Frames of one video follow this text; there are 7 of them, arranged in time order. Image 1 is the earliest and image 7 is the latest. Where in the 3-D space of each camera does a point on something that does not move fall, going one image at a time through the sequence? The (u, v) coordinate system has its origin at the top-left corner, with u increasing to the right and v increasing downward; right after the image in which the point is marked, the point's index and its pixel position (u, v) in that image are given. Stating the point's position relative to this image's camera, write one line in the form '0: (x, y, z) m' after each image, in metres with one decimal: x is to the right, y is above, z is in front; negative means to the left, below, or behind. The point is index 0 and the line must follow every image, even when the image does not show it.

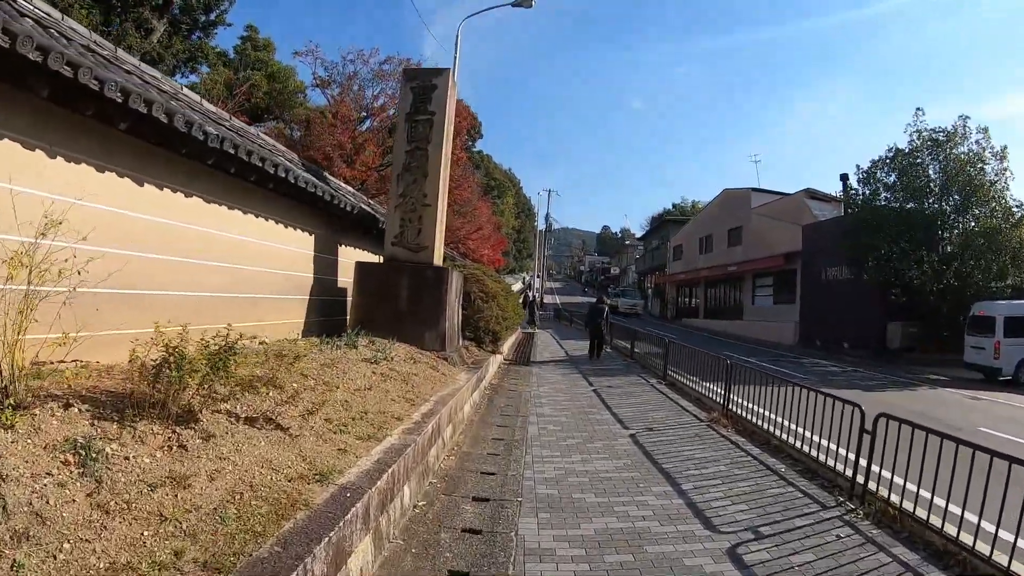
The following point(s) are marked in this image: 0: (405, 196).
0: (-1.7, +1.4, +9.6) m
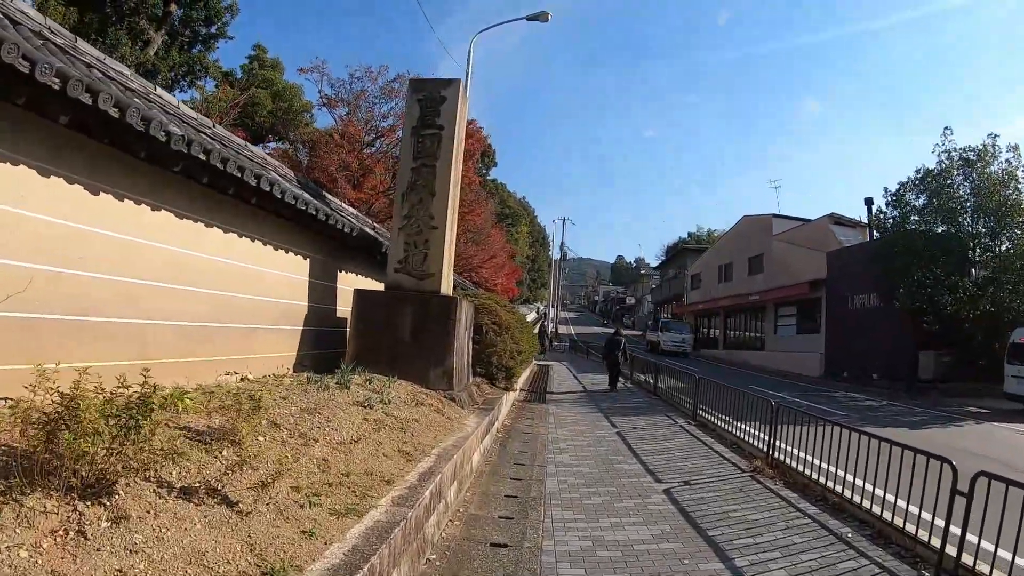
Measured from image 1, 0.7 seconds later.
0: (-1.5, +1.0, +8.7) m
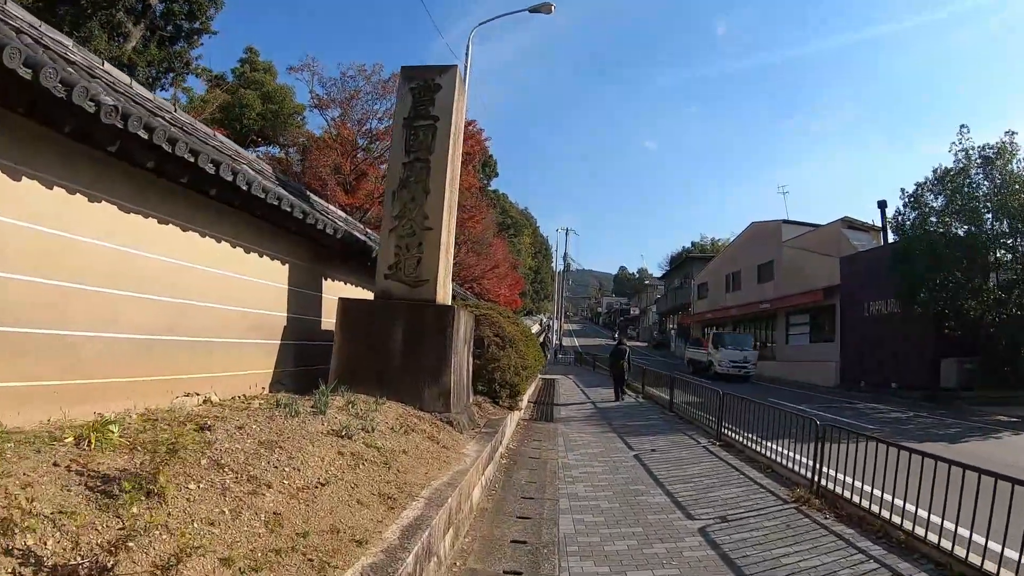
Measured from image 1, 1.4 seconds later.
0: (-1.4, +0.9, +7.8) m
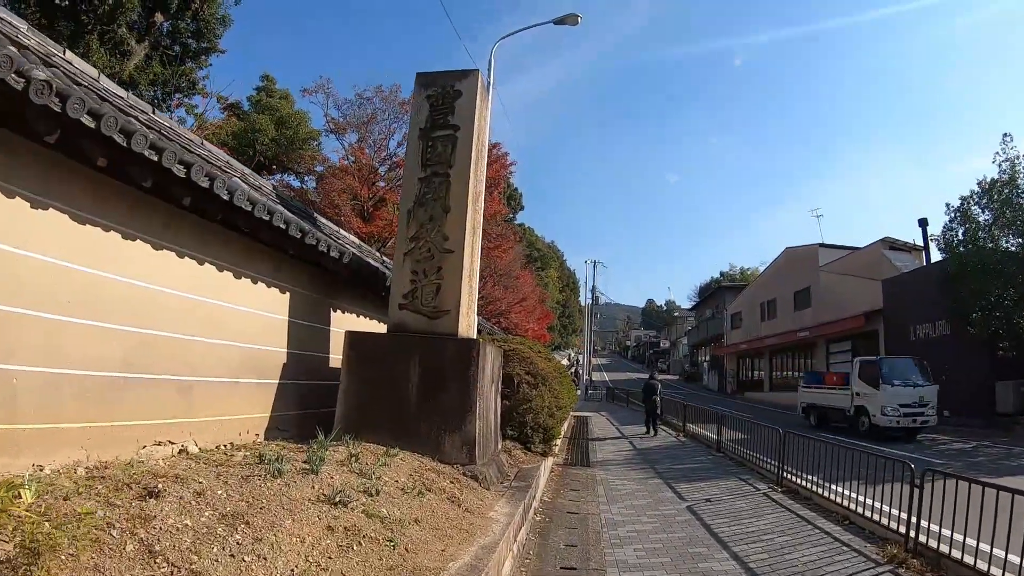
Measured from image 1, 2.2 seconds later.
0: (-1.1, +0.6, +6.9) m
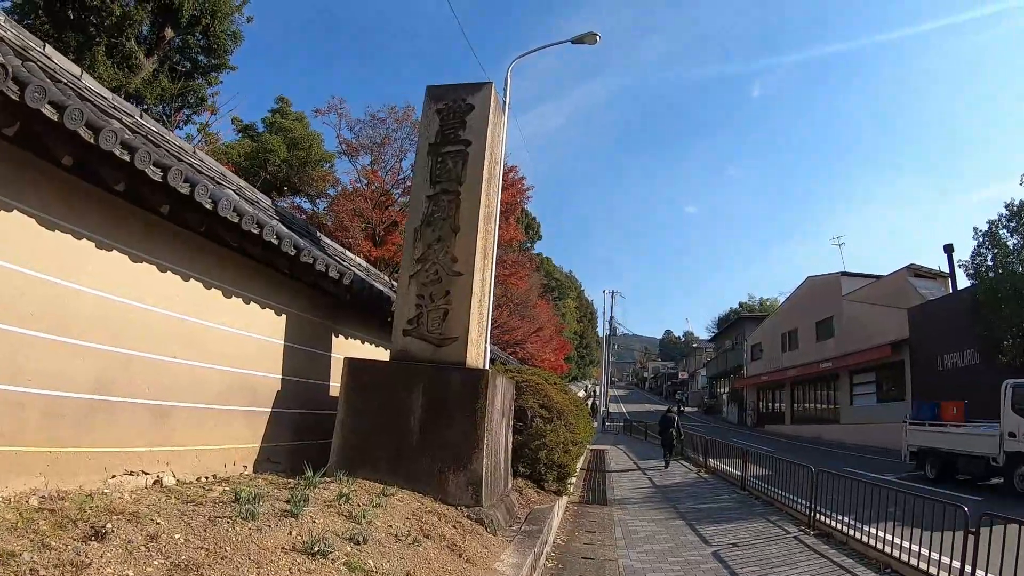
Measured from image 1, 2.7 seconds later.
0: (-0.9, +0.3, +6.5) m
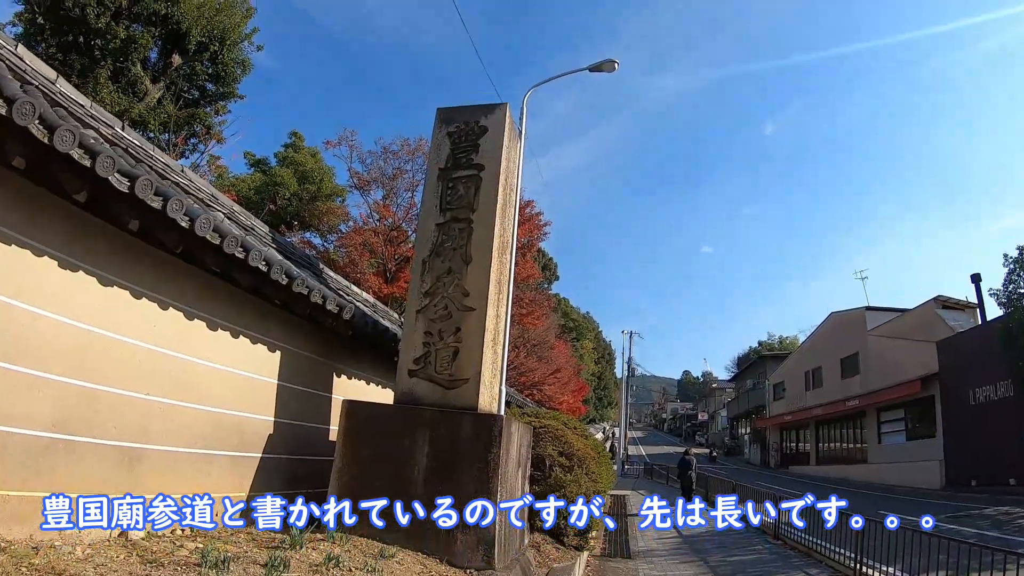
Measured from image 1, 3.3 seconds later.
0: (-0.8, -0.1, +6.0) m
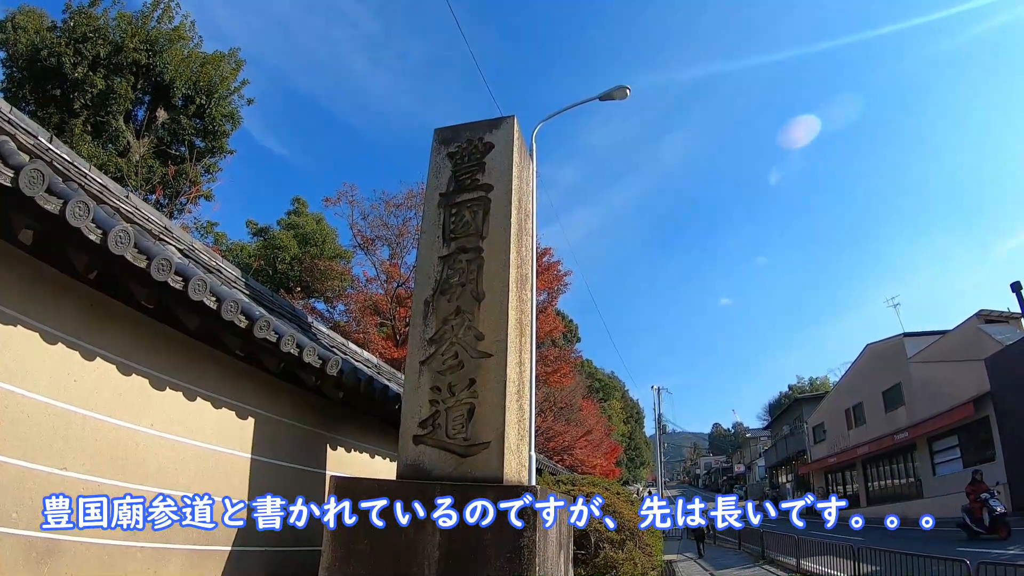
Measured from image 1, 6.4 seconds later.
0: (-0.6, -0.4, +4.9) m
